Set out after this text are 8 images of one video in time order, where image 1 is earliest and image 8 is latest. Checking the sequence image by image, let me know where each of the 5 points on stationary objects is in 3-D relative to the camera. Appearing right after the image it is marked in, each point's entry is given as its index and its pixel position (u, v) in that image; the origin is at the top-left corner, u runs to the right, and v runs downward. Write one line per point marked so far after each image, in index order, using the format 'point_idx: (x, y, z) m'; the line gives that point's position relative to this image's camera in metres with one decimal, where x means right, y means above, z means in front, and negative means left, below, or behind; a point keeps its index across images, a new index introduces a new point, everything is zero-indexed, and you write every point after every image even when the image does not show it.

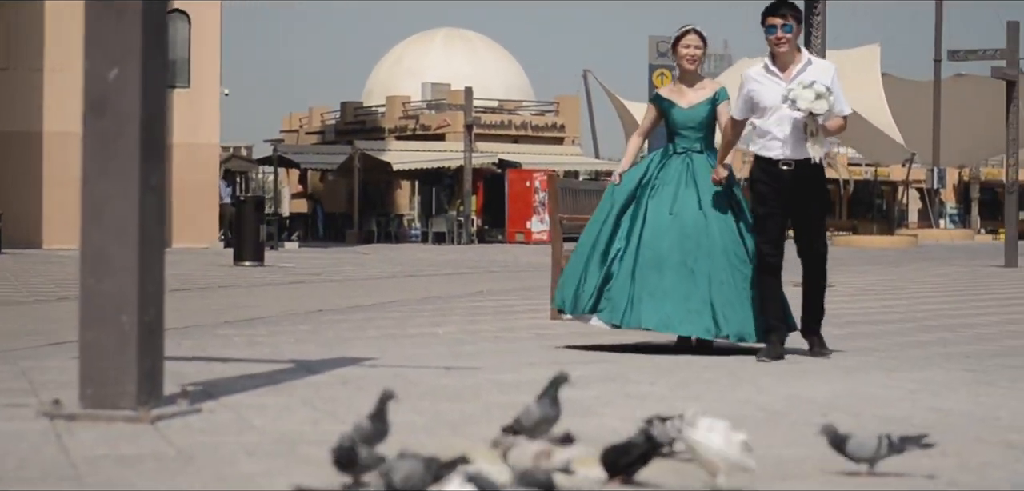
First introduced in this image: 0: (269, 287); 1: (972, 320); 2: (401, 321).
0: (-2.6, -0.5, +19.1) m
1: (+3.7, -0.6, +14.1) m
2: (-0.8, -0.6, +13.0) m
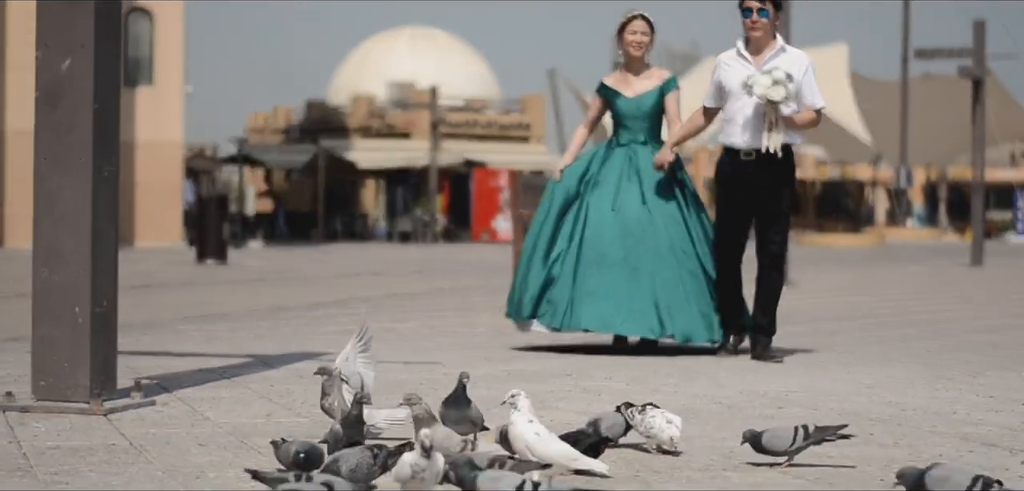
0: (-3.0, -0.4, +19.0) m
1: (+3.4, -0.6, +14.2) m
2: (-1.1, -0.5, +12.9) m
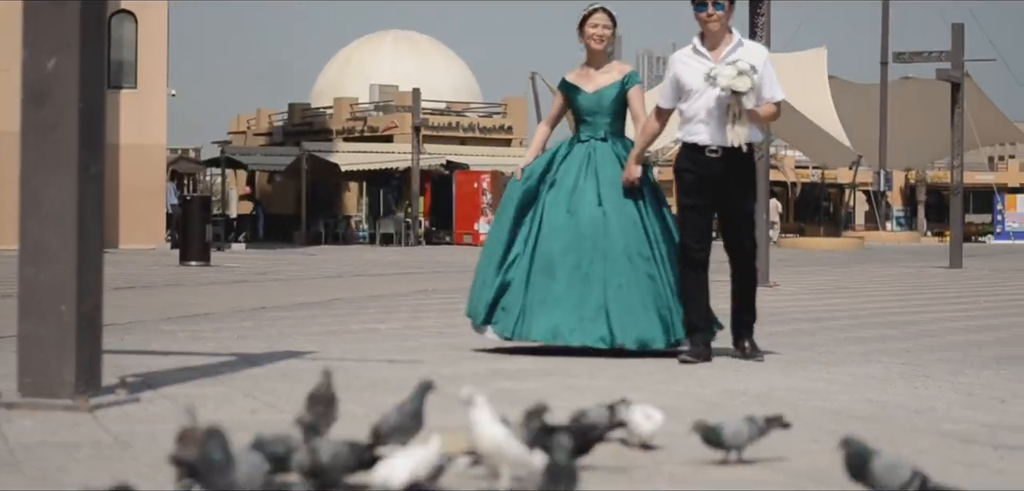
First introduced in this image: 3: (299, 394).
0: (-3.2, -0.4, +19.0) m
1: (+3.2, -0.6, +14.3) m
2: (-1.2, -0.5, +13.0) m
3: (-0.8, -0.6, +7.0) m
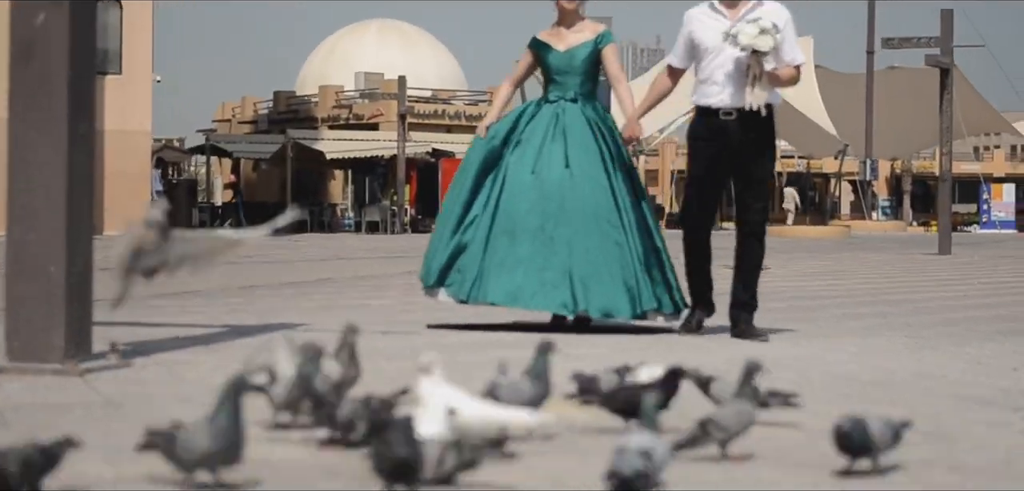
0: (-3.3, -0.2, +18.8) m
1: (+3.2, -0.4, +14.1) m
2: (-1.3, -0.4, +12.8) m
3: (-0.8, -0.4, +6.8) m
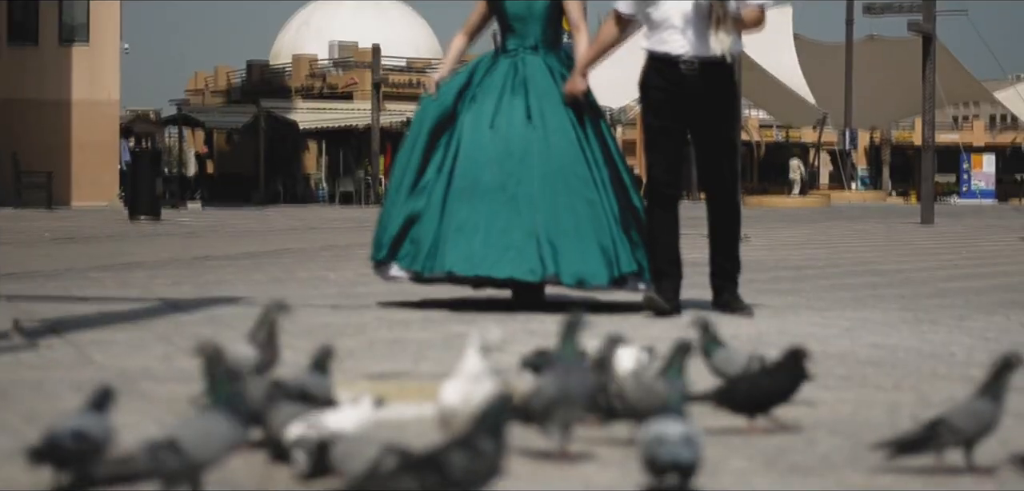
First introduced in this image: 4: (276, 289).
0: (-3.6, +0.1, +18.1) m
1: (+2.9, -0.2, +13.4) m
2: (-1.5, -0.1, +12.1) m
3: (-1.0, -0.3, +6.1) m
4: (-1.3, -0.2, +9.3) m
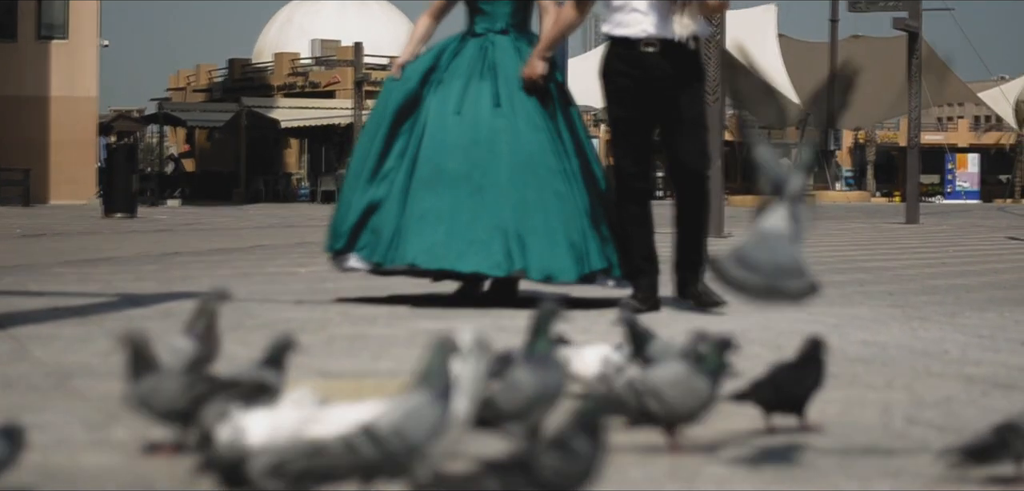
0: (-3.8, +0.1, +17.7) m
1: (+2.8, -0.1, +13.1) m
2: (-1.7, -0.1, +11.7) m
3: (-1.1, -0.3, +5.8) m
4: (-1.4, -0.2, +8.9) m
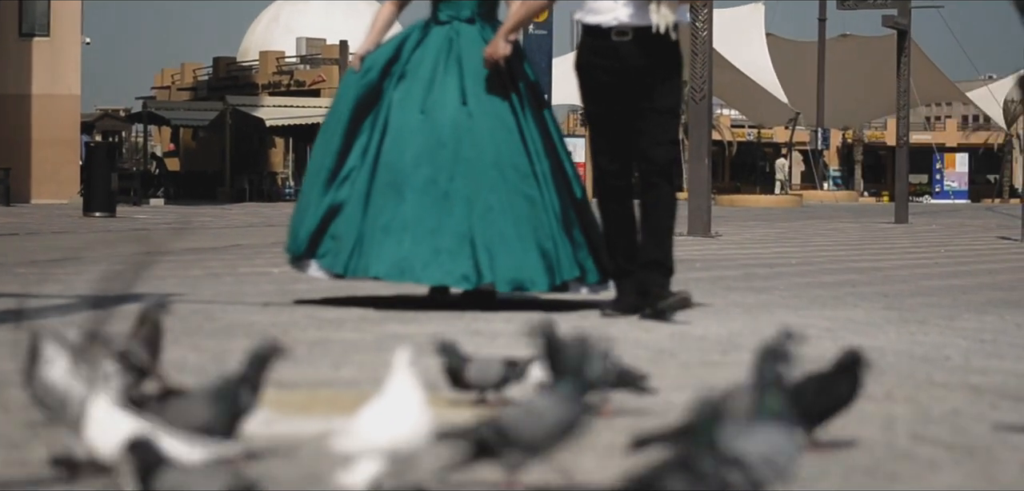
0: (-4.0, +0.1, +17.3) m
1: (+2.6, -0.1, +12.8) m
2: (-1.8, -0.1, +11.4) m
3: (-1.2, -0.3, +5.4) m
4: (-1.5, -0.2, +8.6) m
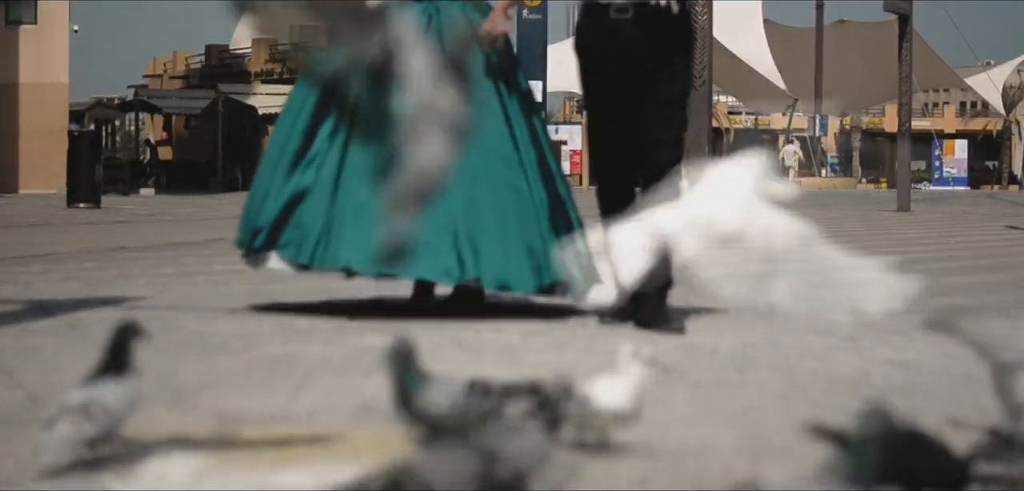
0: (-4.0, +0.2, +16.7) m
1: (+2.6, -0.1, +12.2) m
2: (-1.8, -0.1, +10.7) m
3: (-1.2, -0.3, +4.8) m
4: (-1.5, -0.2, +8.0) m
